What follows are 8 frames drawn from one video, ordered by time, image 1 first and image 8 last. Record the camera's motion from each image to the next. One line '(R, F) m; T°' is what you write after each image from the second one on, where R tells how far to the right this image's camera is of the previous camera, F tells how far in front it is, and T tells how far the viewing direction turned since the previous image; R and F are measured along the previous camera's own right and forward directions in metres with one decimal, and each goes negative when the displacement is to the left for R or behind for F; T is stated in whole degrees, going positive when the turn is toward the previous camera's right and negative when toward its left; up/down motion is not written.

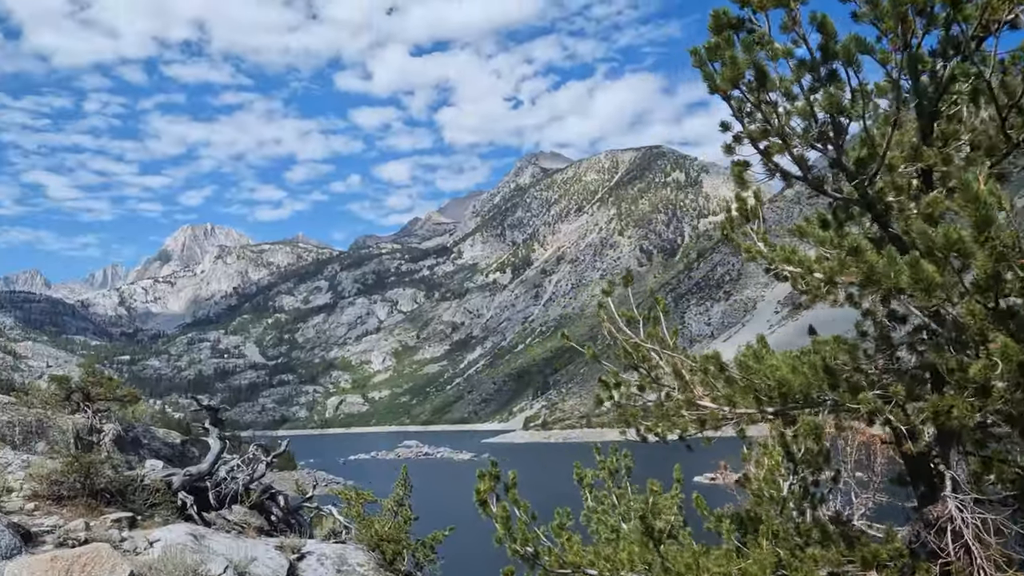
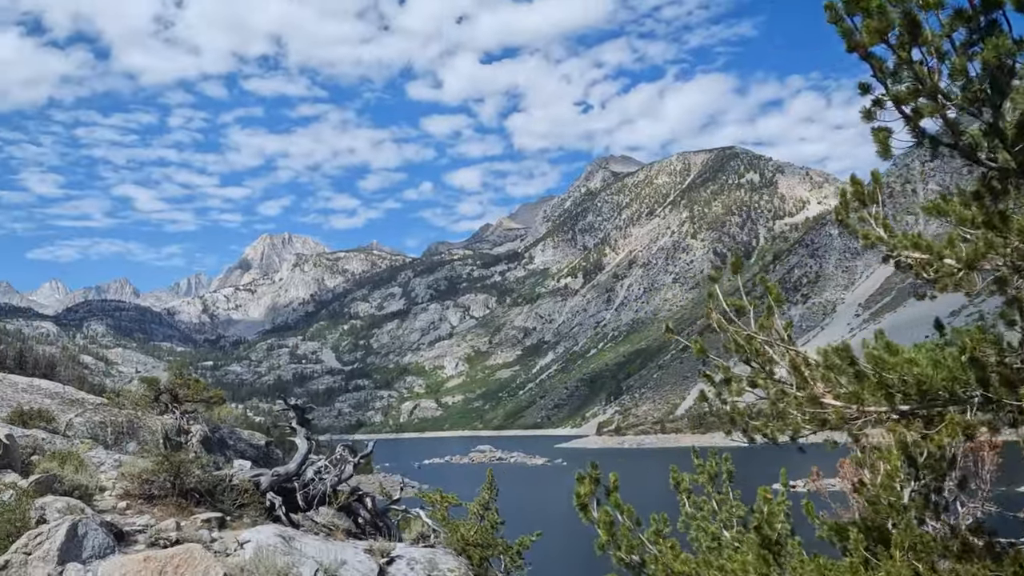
(-0.8, +1.0) m; -6°
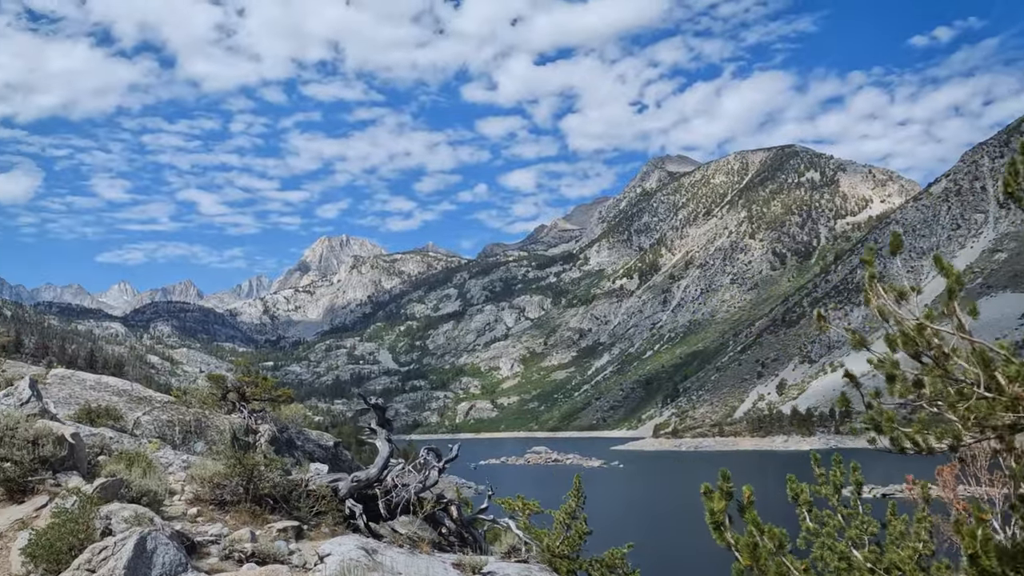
(-1.1, +1.7) m; -5°
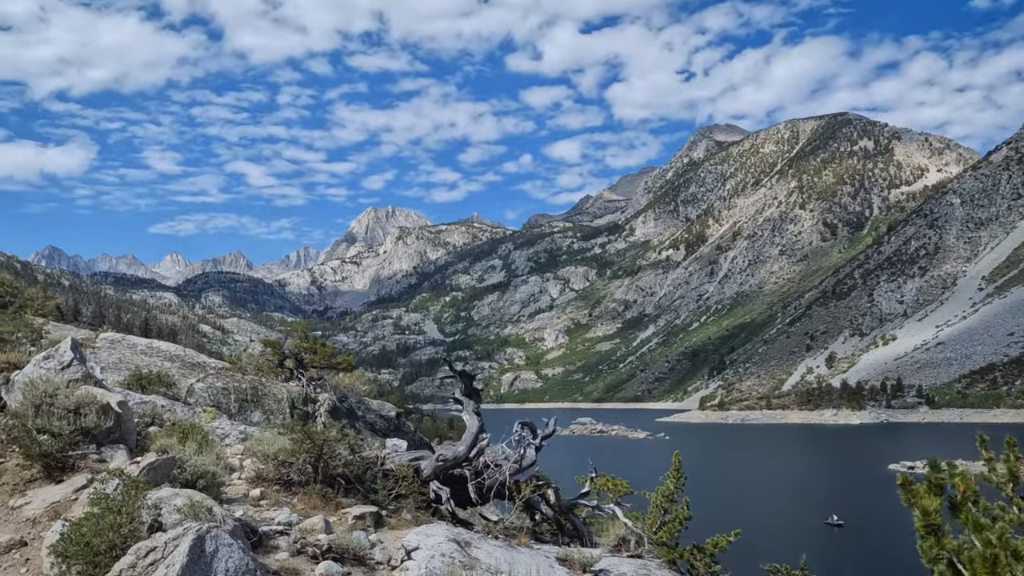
(-1.3, +2.2) m; -4°
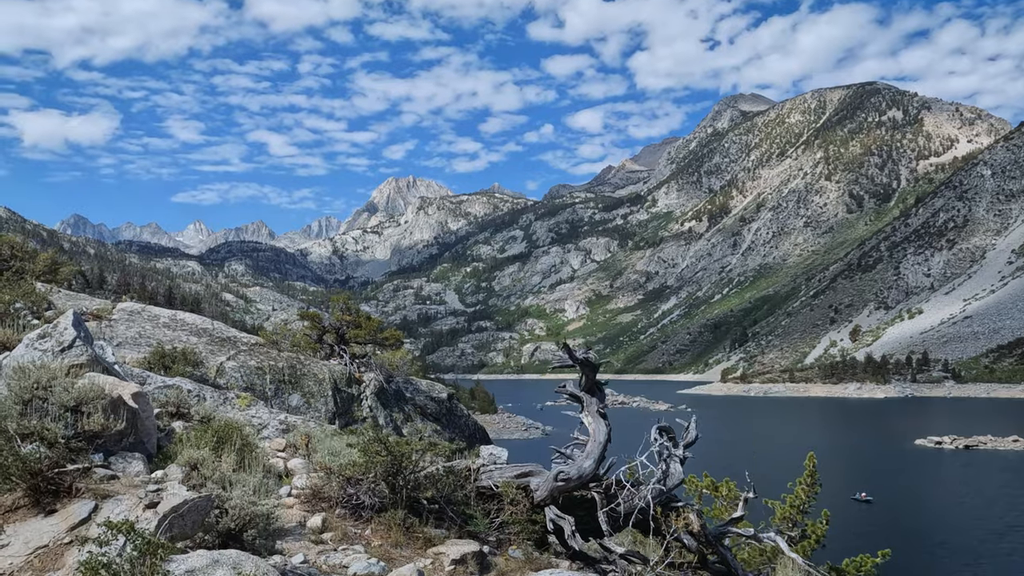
(-1.7, +2.9) m; -2°
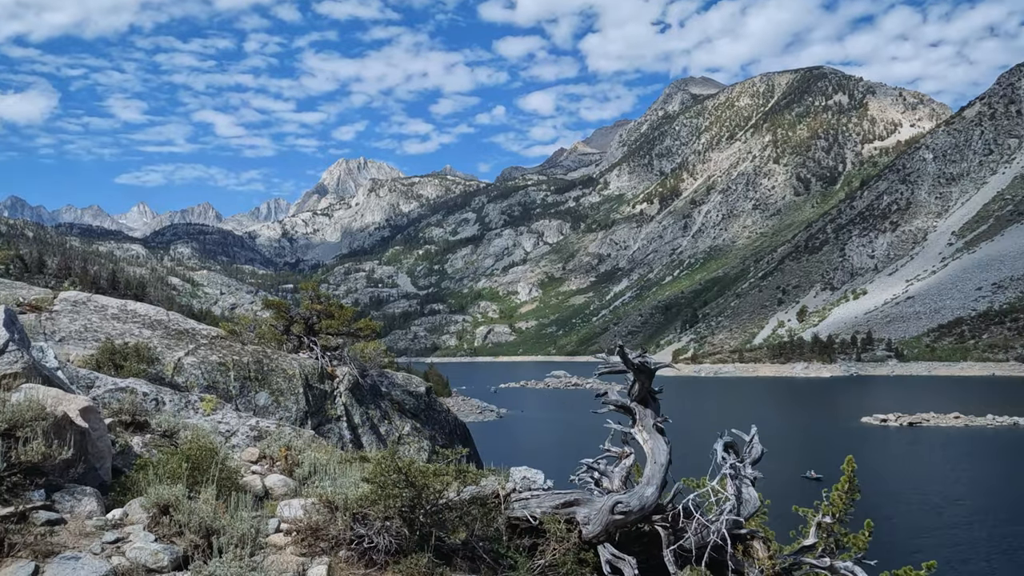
(-0.9, +1.3) m; +4°
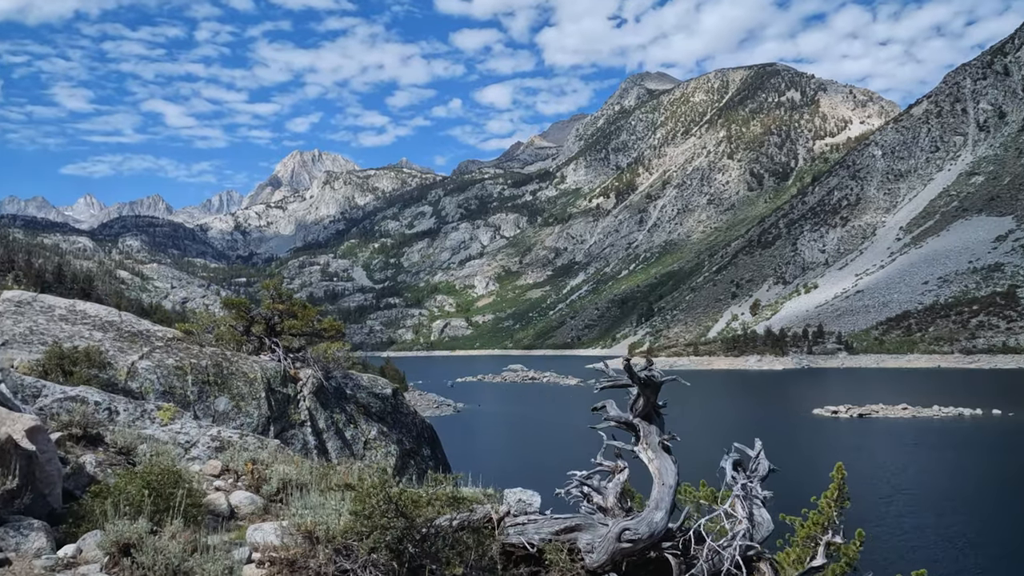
(-0.3, +0.4) m; +3°
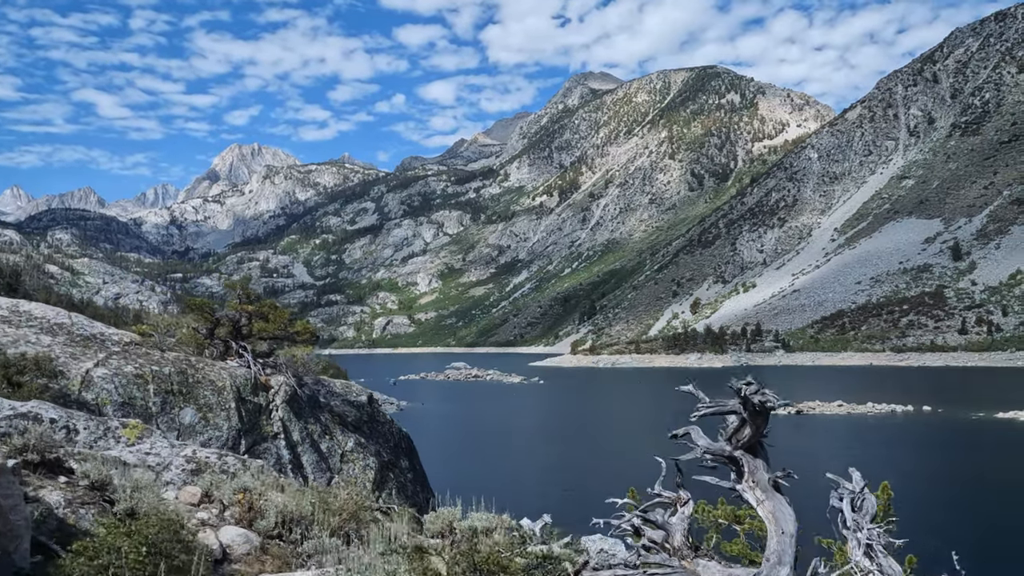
(-1.1, +1.0) m; +4°
